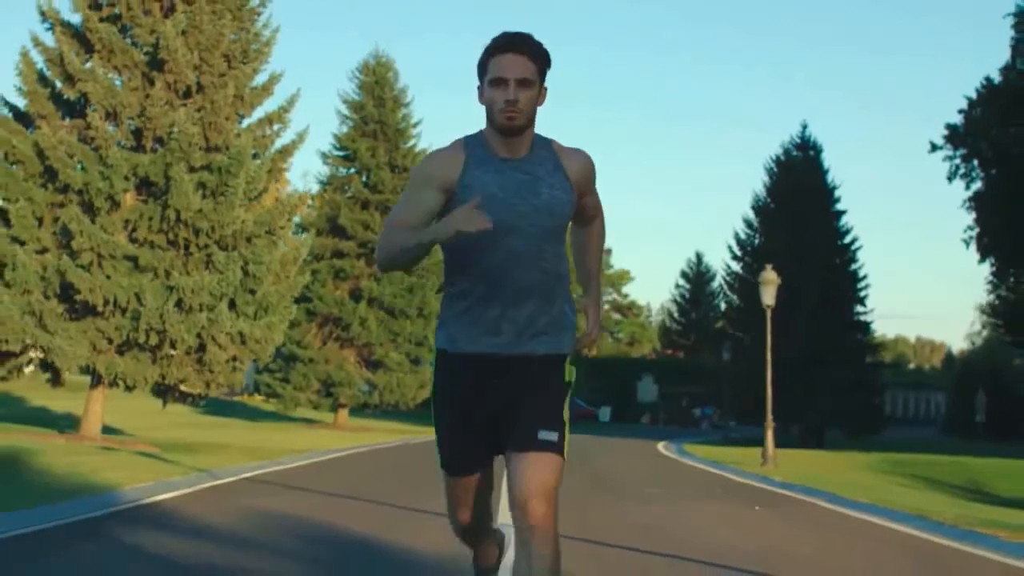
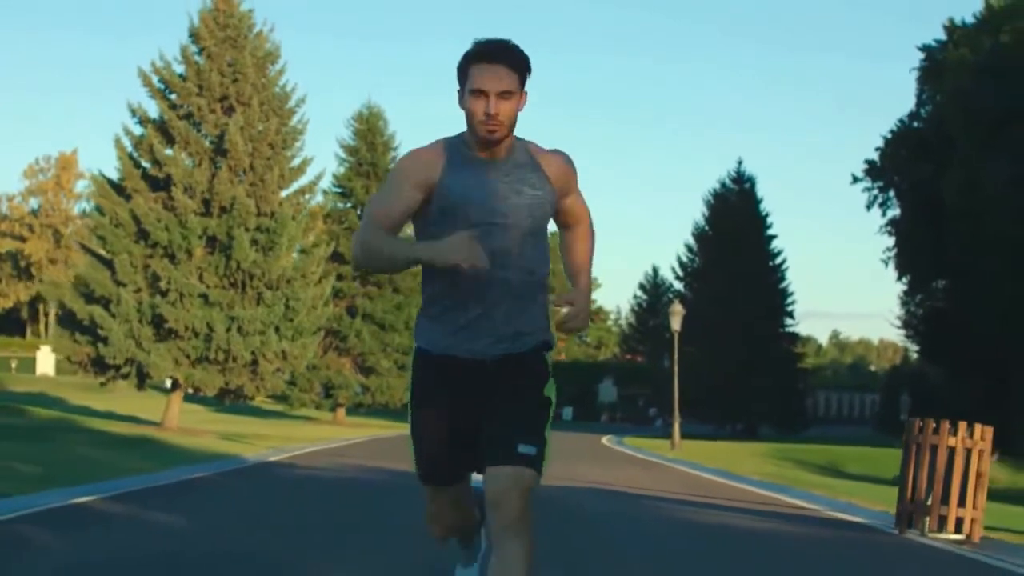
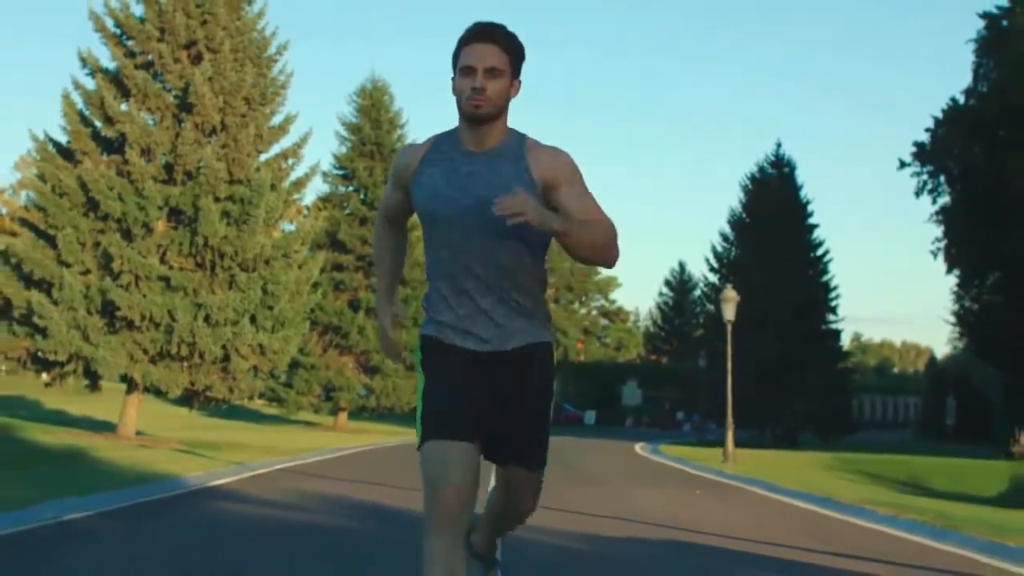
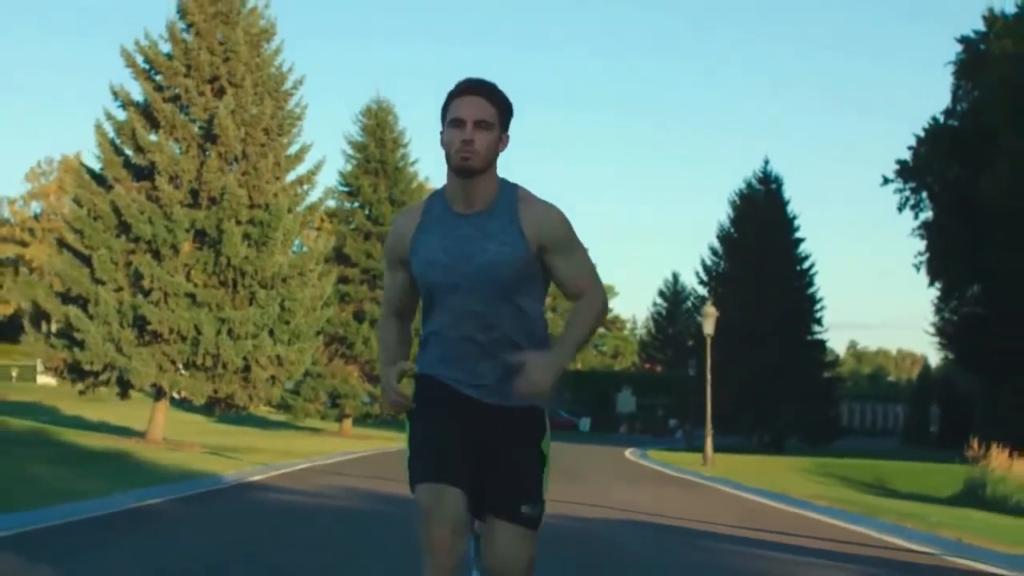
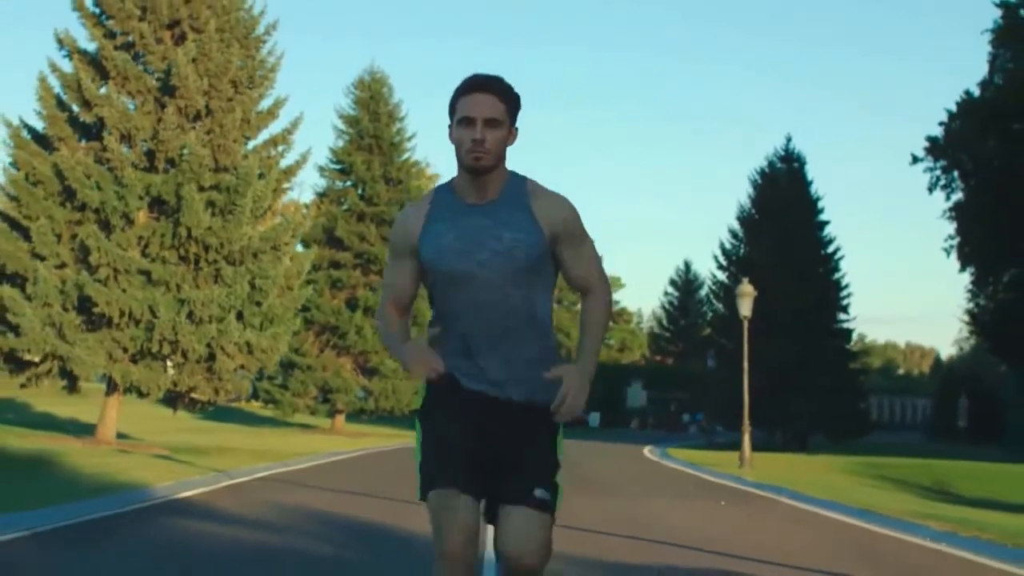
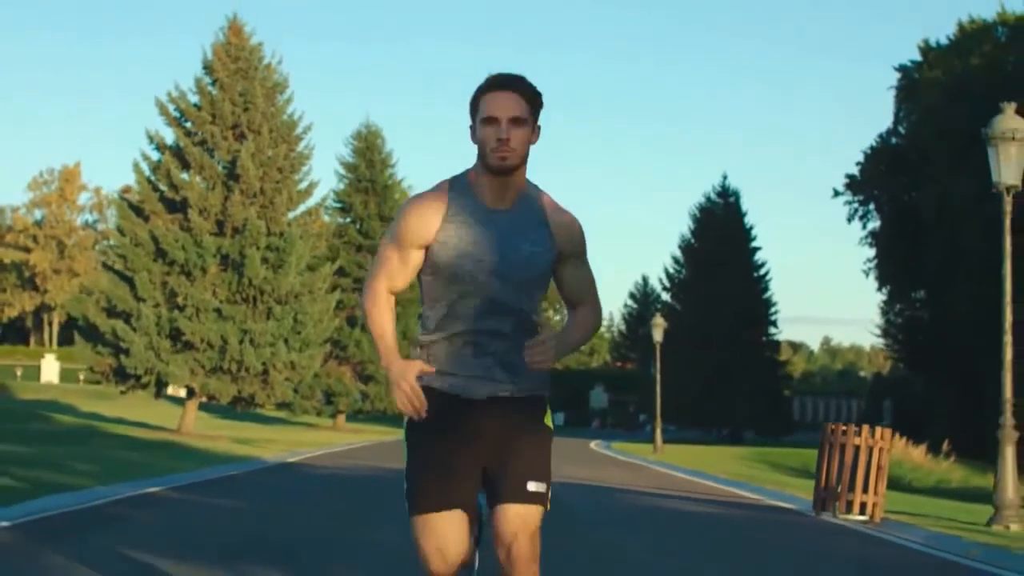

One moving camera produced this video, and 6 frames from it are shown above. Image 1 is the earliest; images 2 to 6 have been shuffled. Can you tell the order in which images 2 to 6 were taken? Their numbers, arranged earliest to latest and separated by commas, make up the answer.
5, 3, 4, 2, 6
